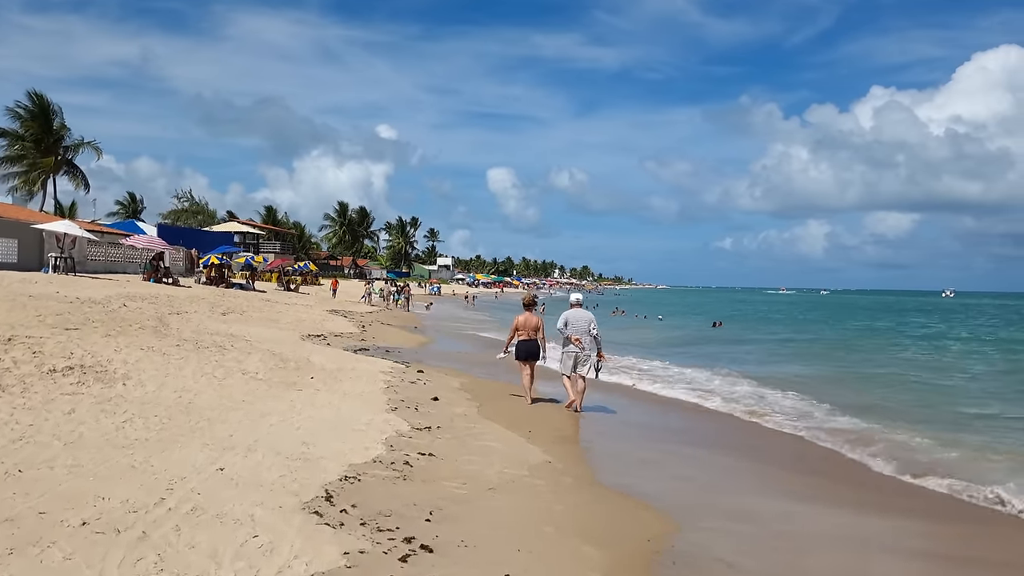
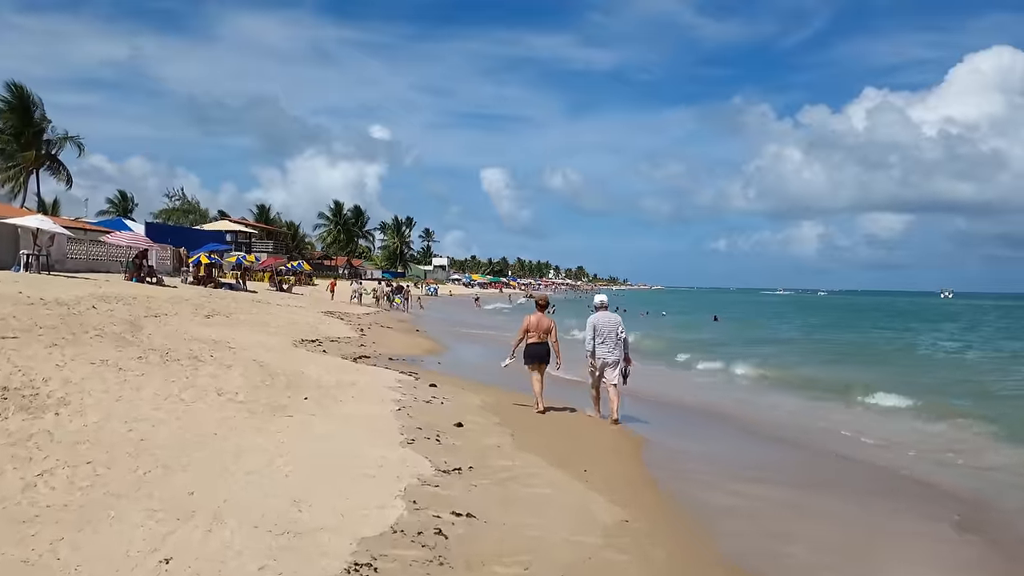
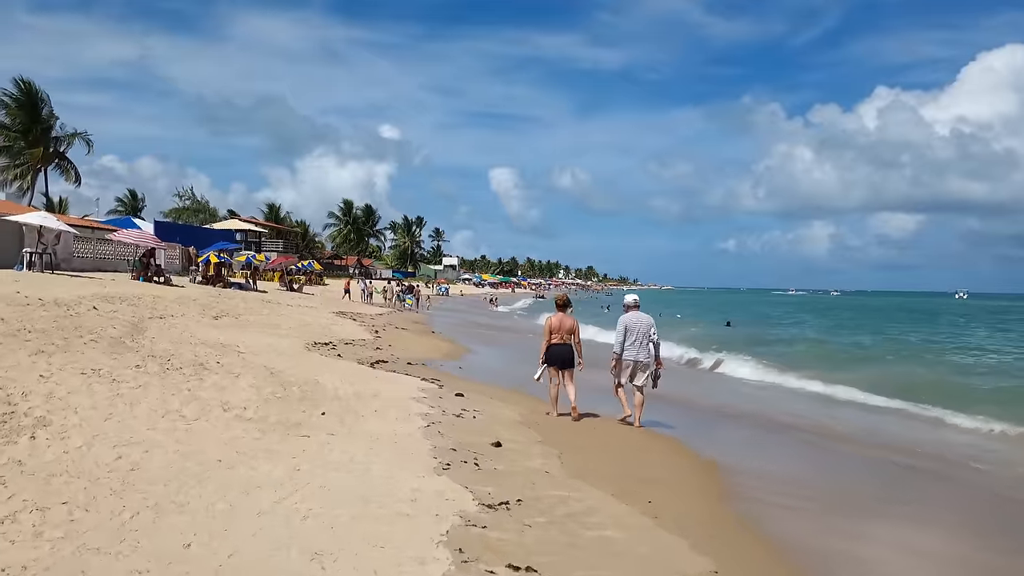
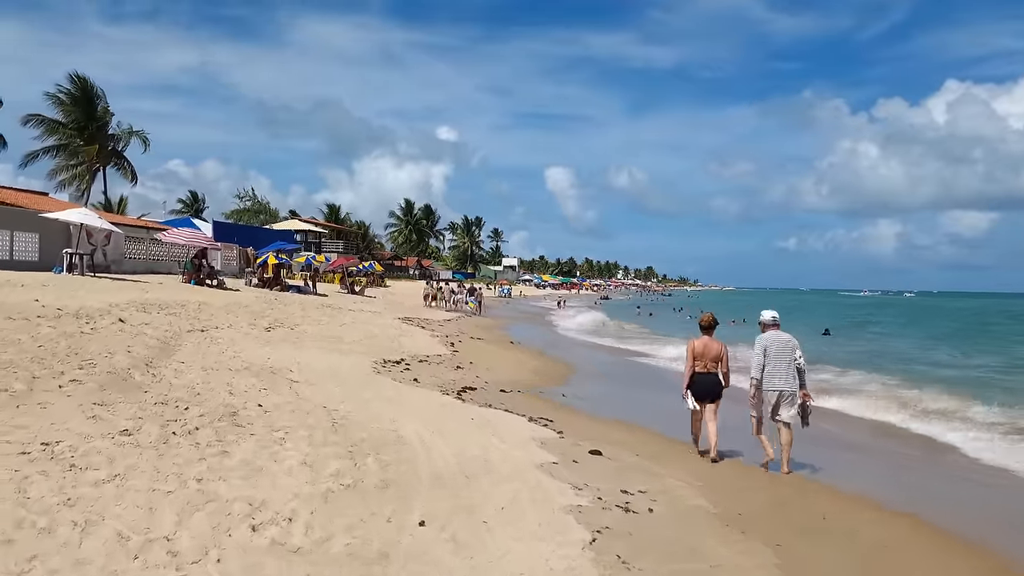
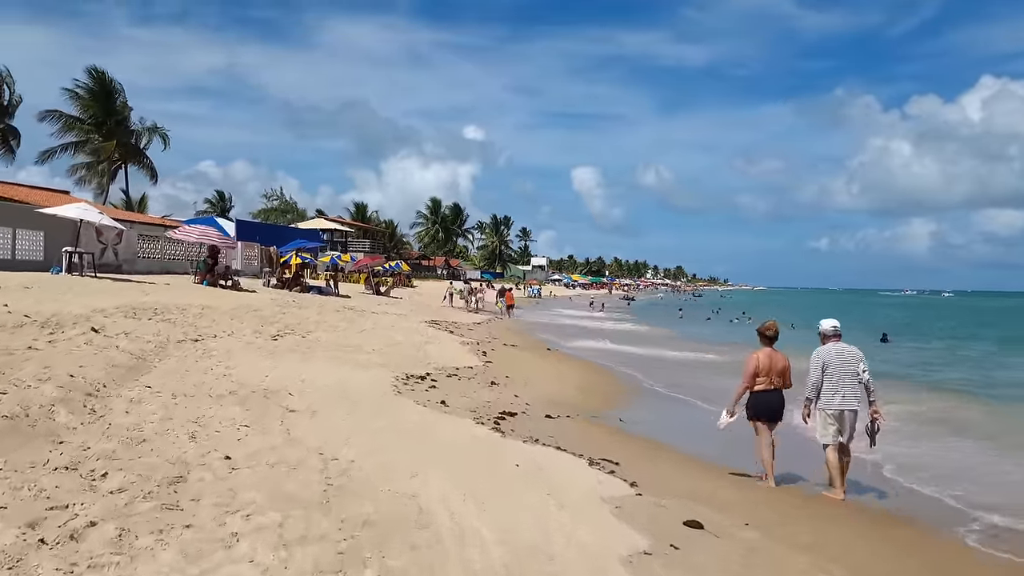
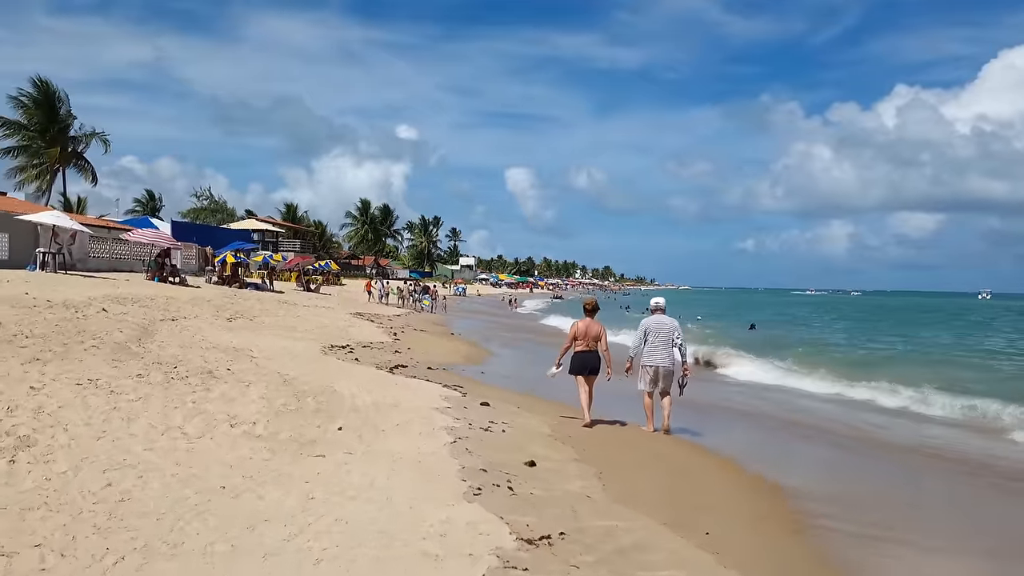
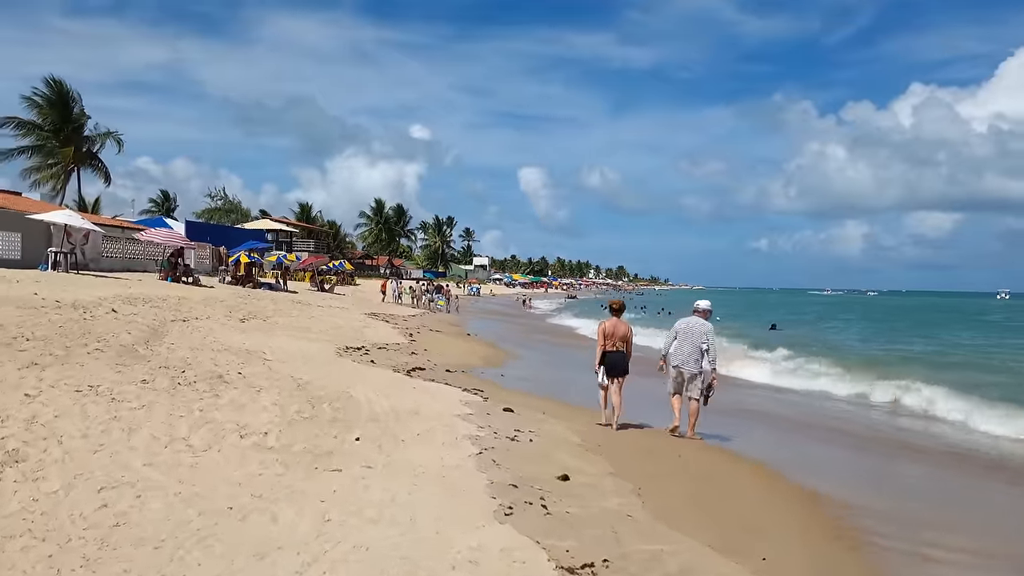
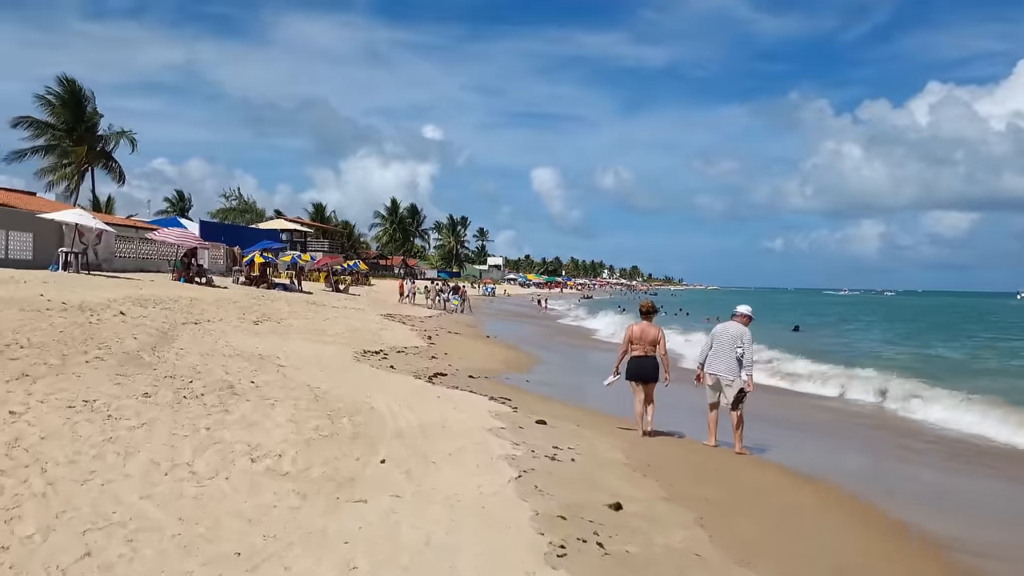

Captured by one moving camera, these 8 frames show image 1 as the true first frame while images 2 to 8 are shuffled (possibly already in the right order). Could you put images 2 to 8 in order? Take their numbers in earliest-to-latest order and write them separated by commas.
2, 3, 6, 7, 8, 4, 5
